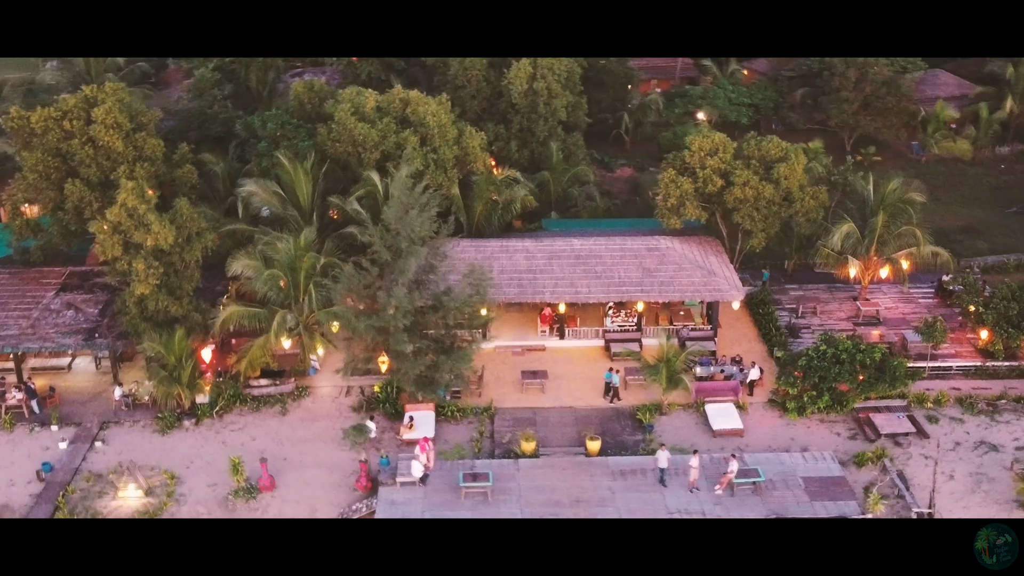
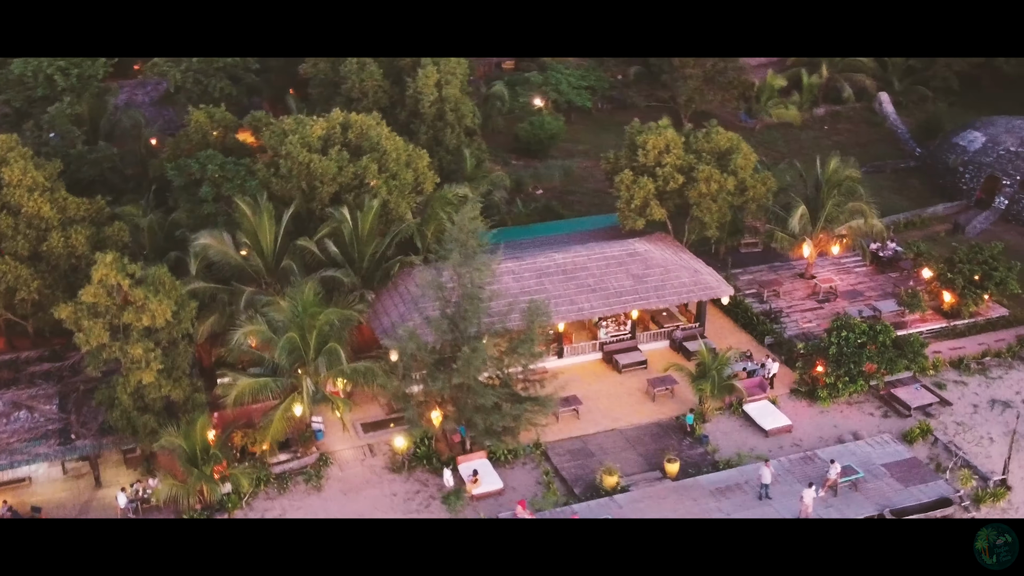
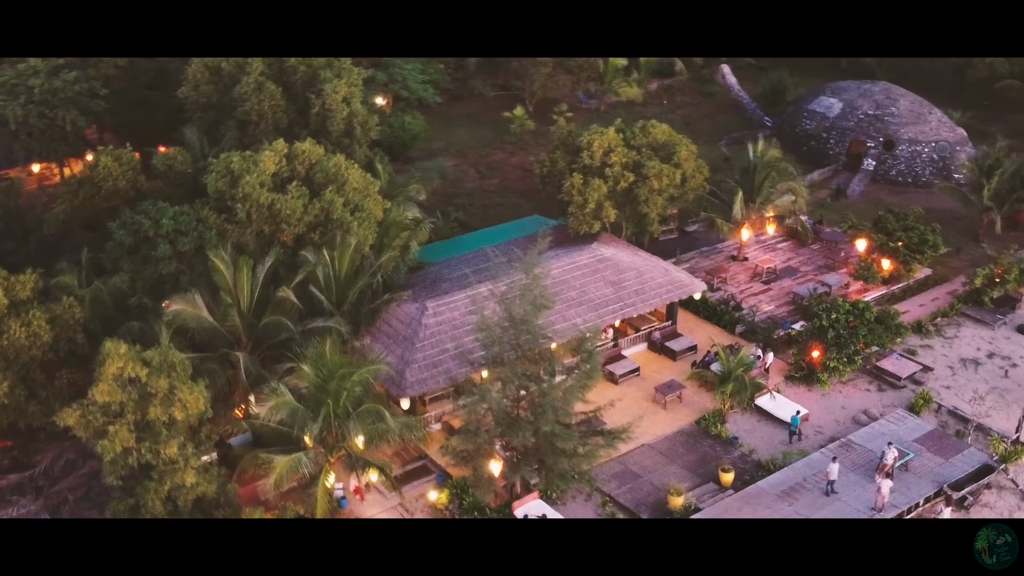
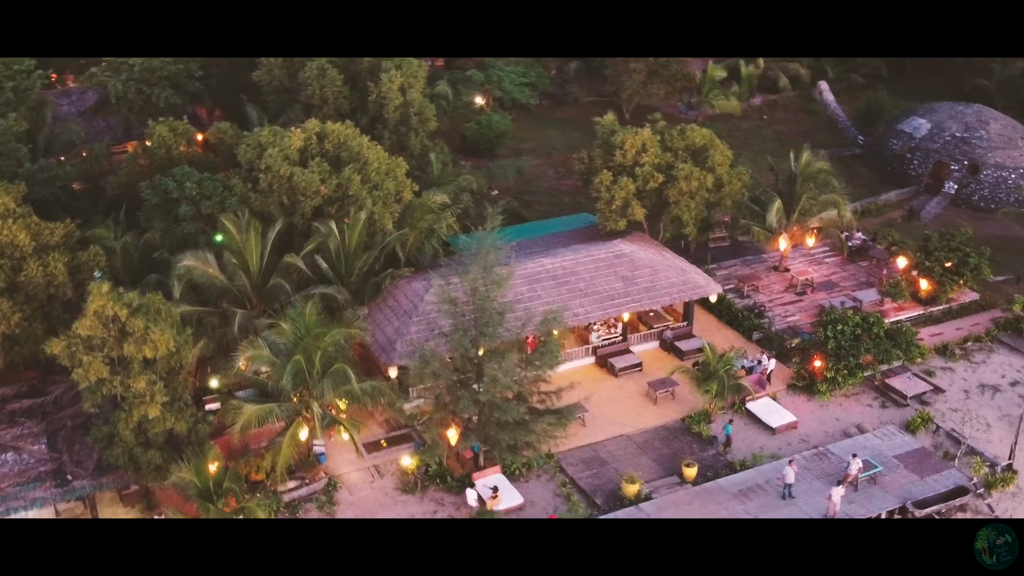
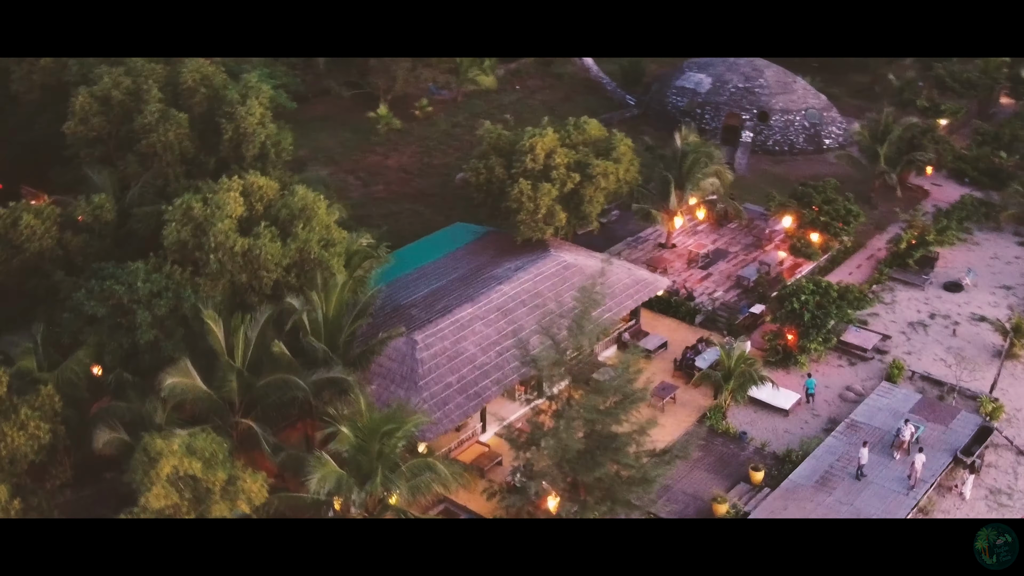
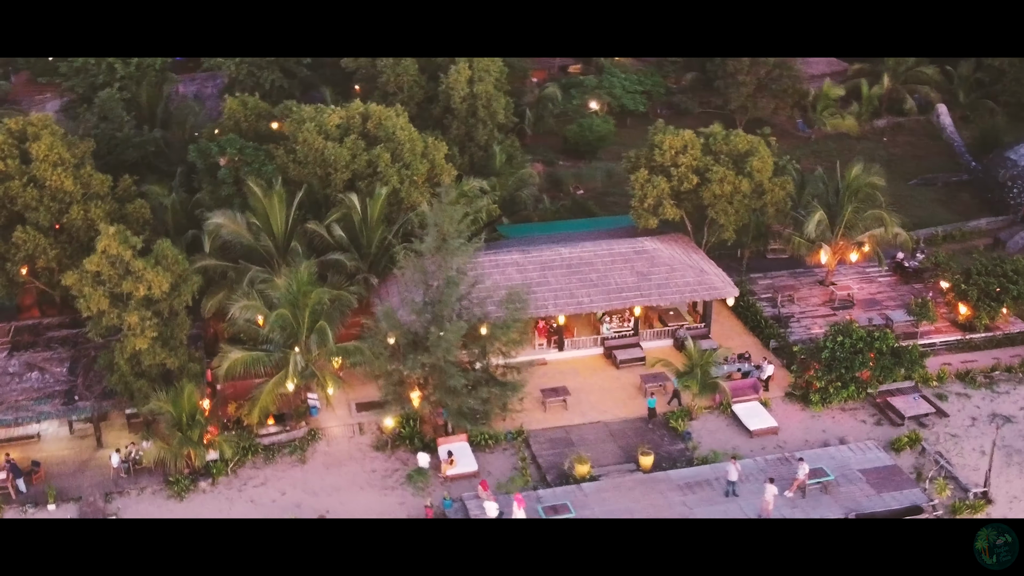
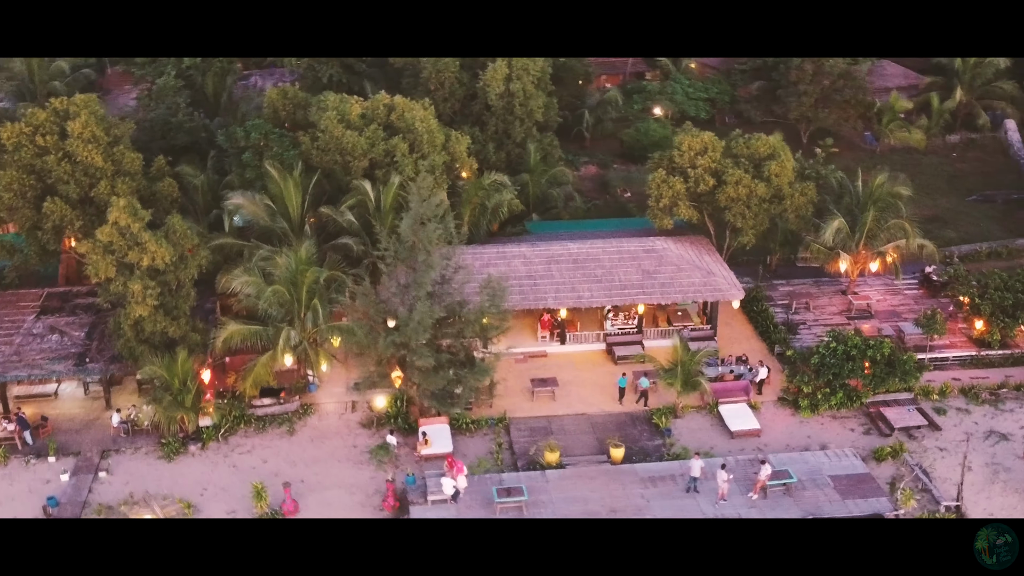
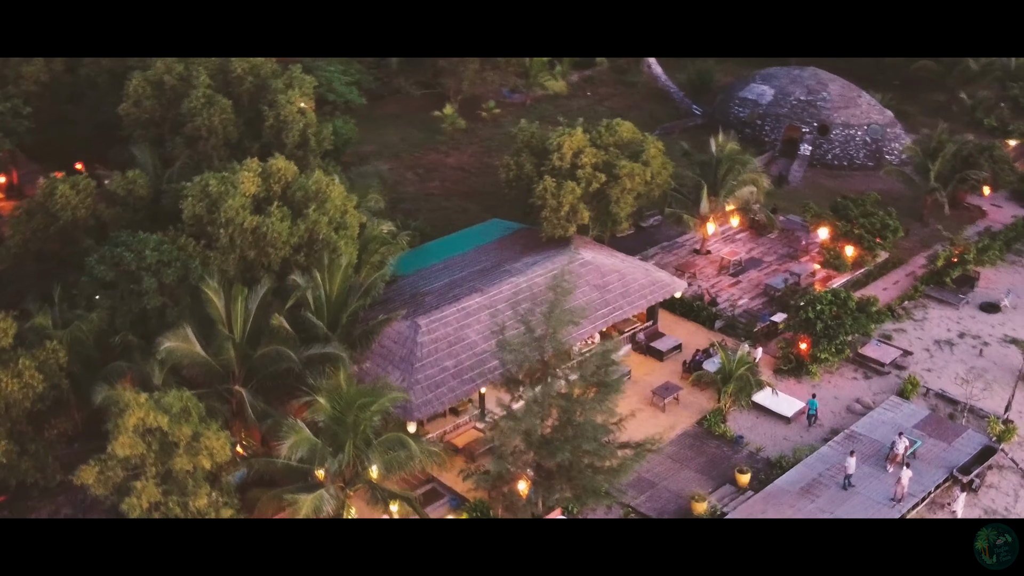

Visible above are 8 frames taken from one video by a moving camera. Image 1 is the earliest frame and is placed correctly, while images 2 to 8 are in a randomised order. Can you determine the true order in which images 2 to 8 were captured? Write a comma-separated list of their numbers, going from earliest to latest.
7, 6, 2, 4, 3, 8, 5
